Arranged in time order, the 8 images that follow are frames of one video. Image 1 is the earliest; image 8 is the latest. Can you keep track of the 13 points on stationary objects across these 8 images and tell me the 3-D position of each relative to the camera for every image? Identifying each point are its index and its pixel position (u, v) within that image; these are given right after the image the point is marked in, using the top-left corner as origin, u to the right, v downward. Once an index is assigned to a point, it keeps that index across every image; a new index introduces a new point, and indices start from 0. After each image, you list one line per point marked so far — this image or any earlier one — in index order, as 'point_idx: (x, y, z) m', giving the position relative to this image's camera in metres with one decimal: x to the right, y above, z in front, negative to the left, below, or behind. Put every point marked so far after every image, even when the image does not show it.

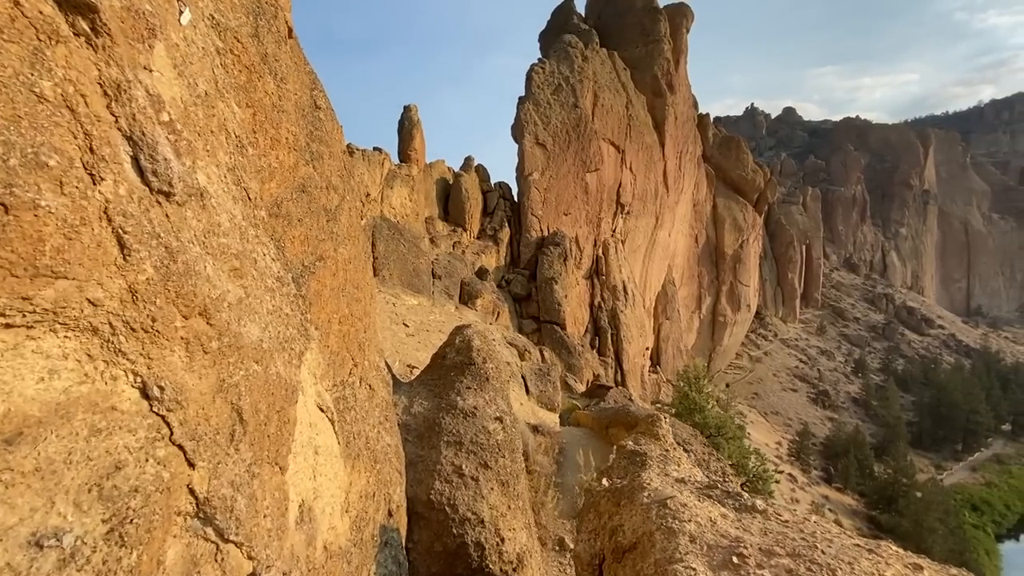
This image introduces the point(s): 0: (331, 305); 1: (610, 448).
0: (-1.6, -0.1, +4.4) m
1: (+2.4, -4.0, +12.1) m
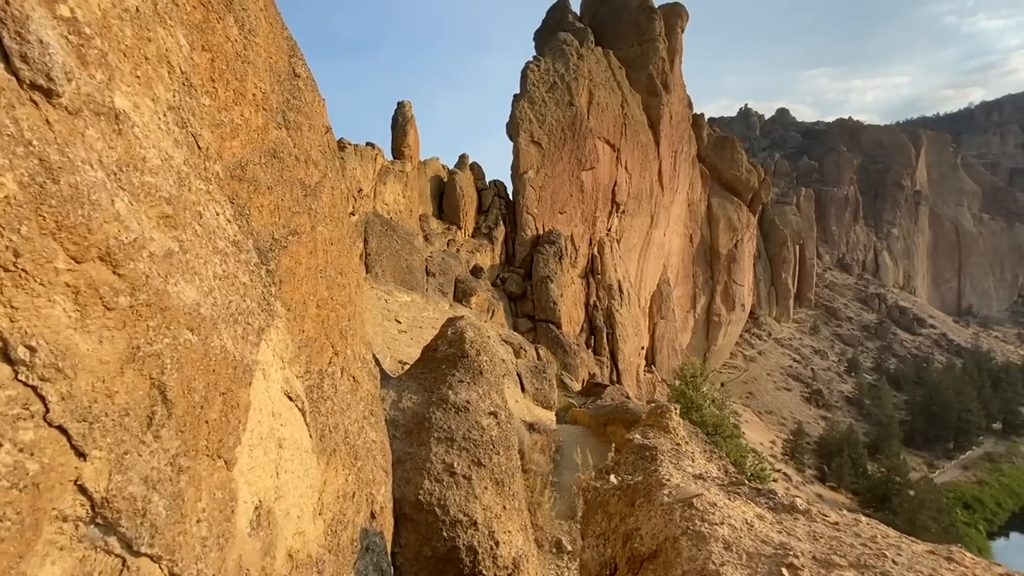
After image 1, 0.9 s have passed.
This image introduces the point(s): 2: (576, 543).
0: (-1.7, 0.0, +4.0) m
1: (+2.3, -3.8, +11.7) m
2: (+1.0, -4.2, +8.1) m
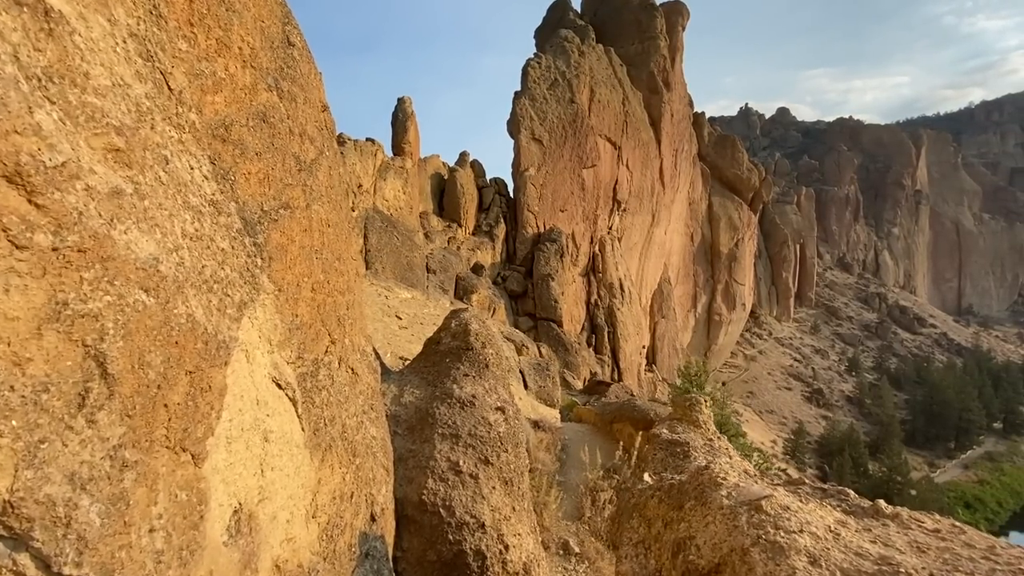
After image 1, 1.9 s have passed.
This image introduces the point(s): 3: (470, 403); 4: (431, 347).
0: (-1.6, +0.2, +3.6) m
1: (+2.4, -3.7, +11.4) m
2: (+1.1, -4.1, +7.7) m
3: (-0.5, -1.3, +5.7) m
4: (-1.1, -0.8, +6.7) m
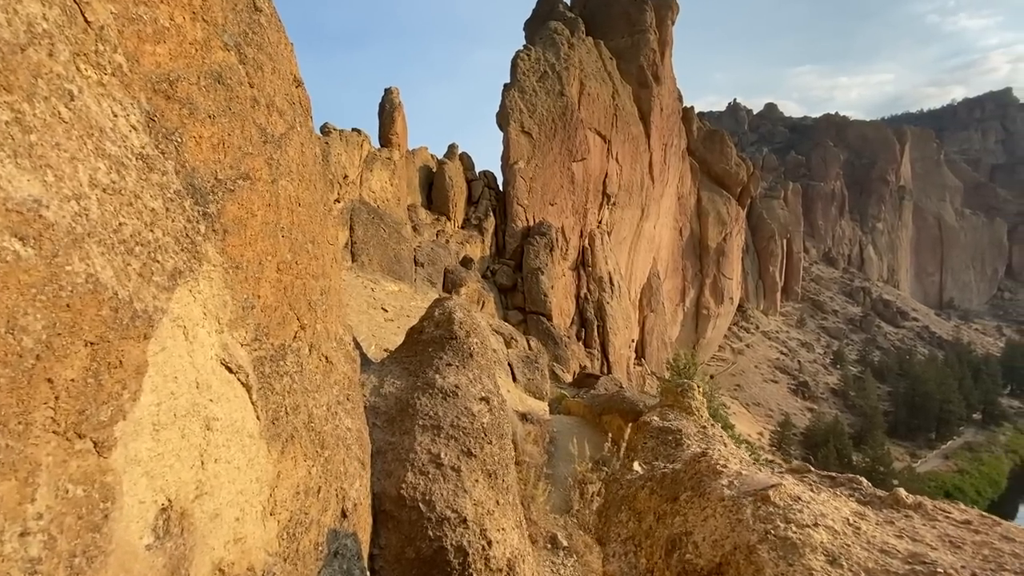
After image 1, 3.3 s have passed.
0: (-1.7, +0.3, +3.3) m
1: (+2.1, -3.4, +11.2) m
2: (+0.9, -3.9, +7.5) m
3: (-0.7, -1.2, +5.4) m
4: (-1.3, -0.7, +6.4) m
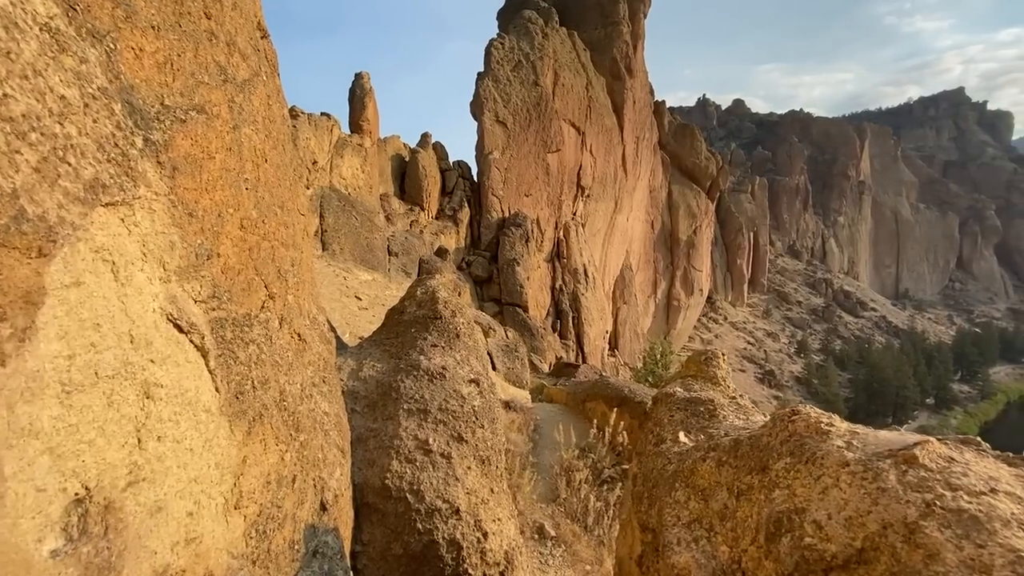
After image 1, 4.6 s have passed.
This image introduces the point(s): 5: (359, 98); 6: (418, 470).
0: (-1.7, +0.6, +2.8) m
1: (+1.7, -3.0, +11.0) m
2: (+0.7, -3.6, +7.2) m
3: (-0.7, -0.9, +5.0) m
4: (-1.4, -0.4, +5.9) m
5: (-6.2, +7.8, +19.7) m
6: (-0.8, -1.6, +4.2) m
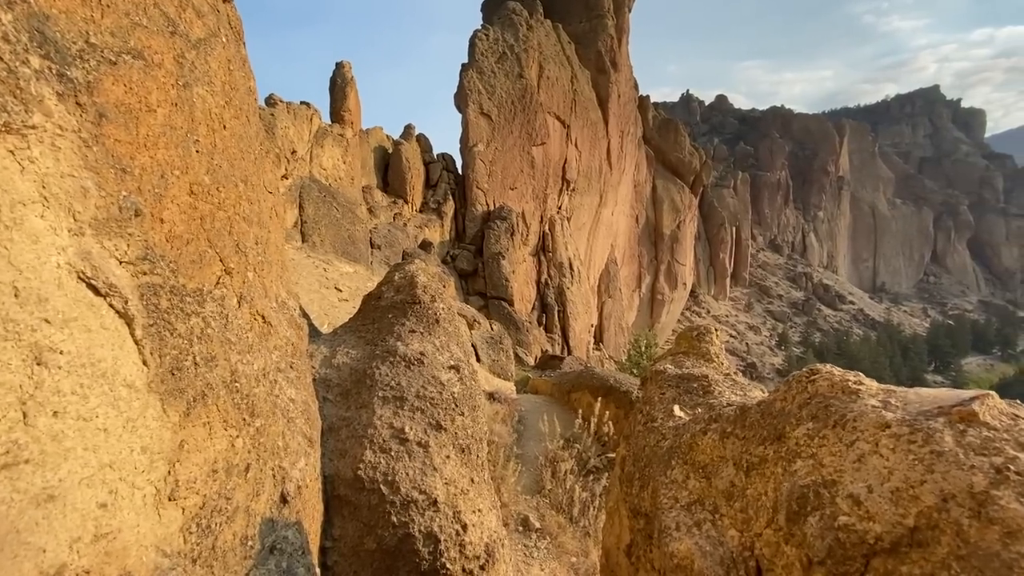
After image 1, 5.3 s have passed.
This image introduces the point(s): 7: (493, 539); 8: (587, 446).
0: (-1.8, +0.7, +2.5) m
1: (+1.4, -2.8, +10.8) m
2: (+0.5, -3.4, +7.0) m
3: (-0.9, -0.7, +4.7) m
4: (-1.7, -0.2, +5.6) m
5: (-6.8, +8.1, +19.2) m
6: (-1.0, -1.4, +4.0) m
7: (-0.2, -2.1, +4.2) m
8: (+1.4, -3.0, +9.2) m
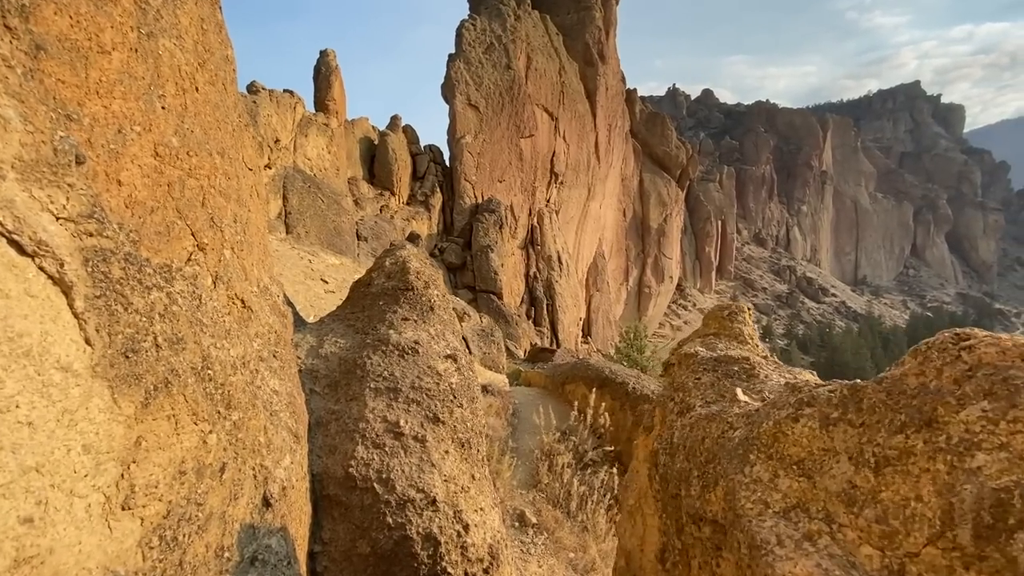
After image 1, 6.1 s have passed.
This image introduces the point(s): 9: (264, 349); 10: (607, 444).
0: (-1.7, +0.9, +2.2) m
1: (+1.3, -2.6, +10.6) m
2: (+0.5, -3.2, +6.8) m
3: (-0.9, -0.6, +4.4) m
4: (-1.7, 0.0, +5.3) m
5: (-7.2, +8.4, +18.6) m
6: (-0.9, -1.3, +3.7) m
7: (-0.1, -2.0, +3.9) m
8: (+1.3, -2.8, +8.9) m
9: (-1.5, -0.3, +3.0) m
10: (+1.8, -2.9, +9.1) m
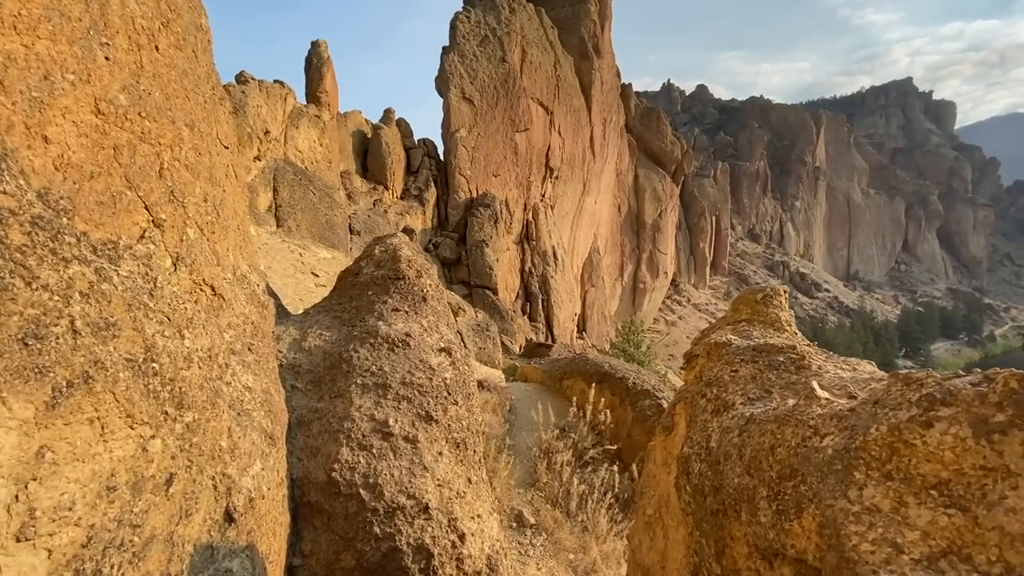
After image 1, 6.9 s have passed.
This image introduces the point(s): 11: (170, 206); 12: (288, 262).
0: (-1.7, +1.0, +1.8) m
1: (+1.2, -2.4, +10.3) m
2: (+0.4, -3.0, +6.5) m
3: (-0.9, -0.4, +4.1) m
4: (-1.7, +0.1, +5.0) m
5: (-7.4, +8.6, +18.2) m
6: (-0.9, -1.2, +3.3) m
7: (-0.1, -1.9, +3.6) m
8: (+1.3, -2.6, +8.6) m
9: (-1.5, -0.2, +2.6) m
10: (+1.7, -2.8, +8.8) m
11: (-1.7, +0.4, +2.3) m
12: (-5.7, +0.7, +12.3) m
